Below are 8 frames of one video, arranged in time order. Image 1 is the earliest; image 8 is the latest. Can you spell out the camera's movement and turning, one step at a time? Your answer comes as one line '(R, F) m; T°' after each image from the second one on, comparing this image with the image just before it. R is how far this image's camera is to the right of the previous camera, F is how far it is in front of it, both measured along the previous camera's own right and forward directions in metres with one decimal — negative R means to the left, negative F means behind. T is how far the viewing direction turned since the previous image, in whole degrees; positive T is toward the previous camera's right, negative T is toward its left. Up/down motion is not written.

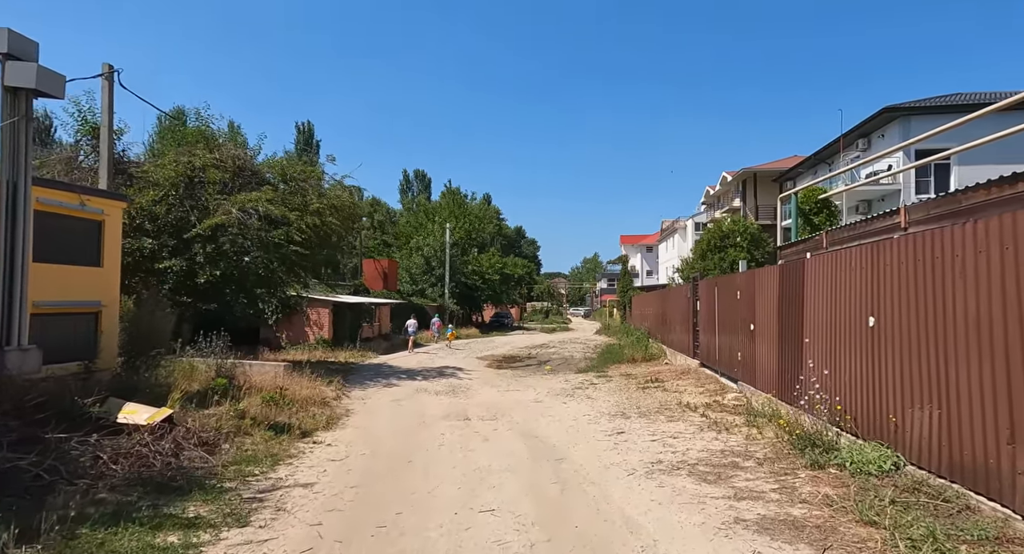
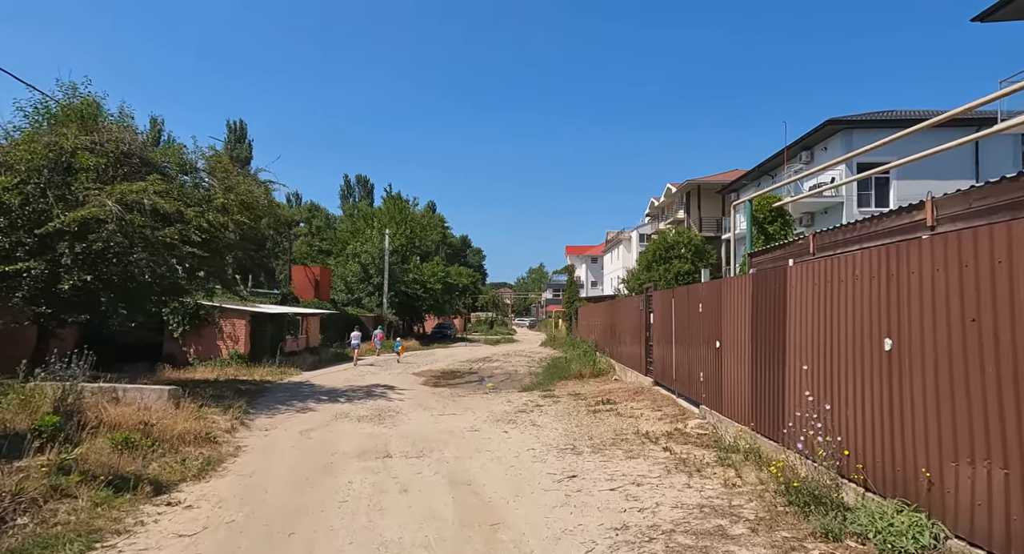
(+0.2, +1.7) m; +5°
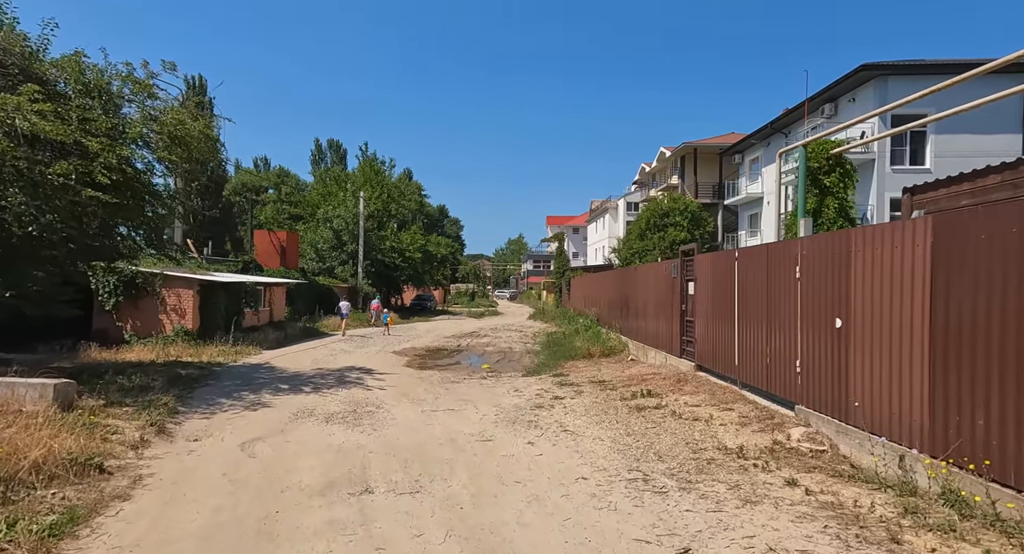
(-0.6, +3.2) m; +2°
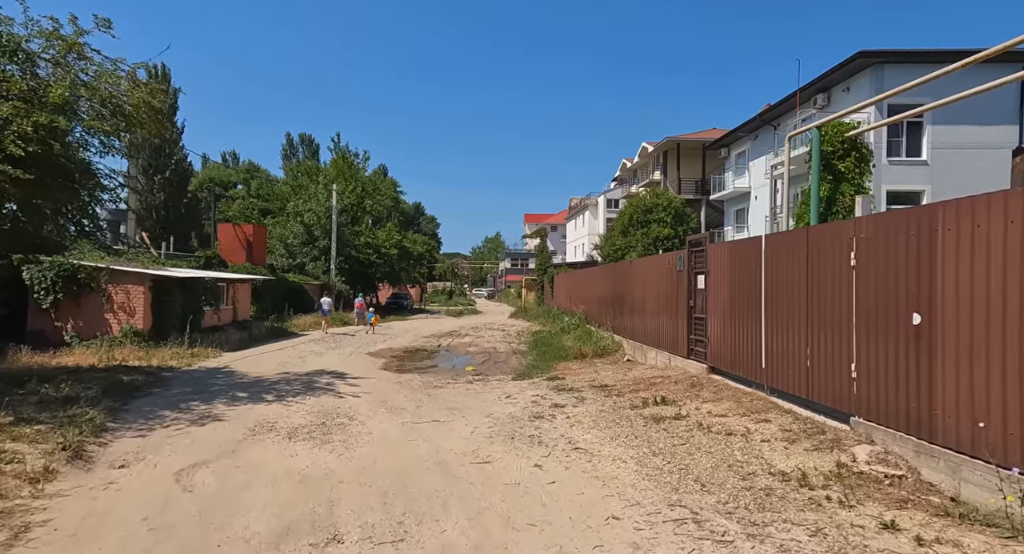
(-0.3, +1.4) m; +2°
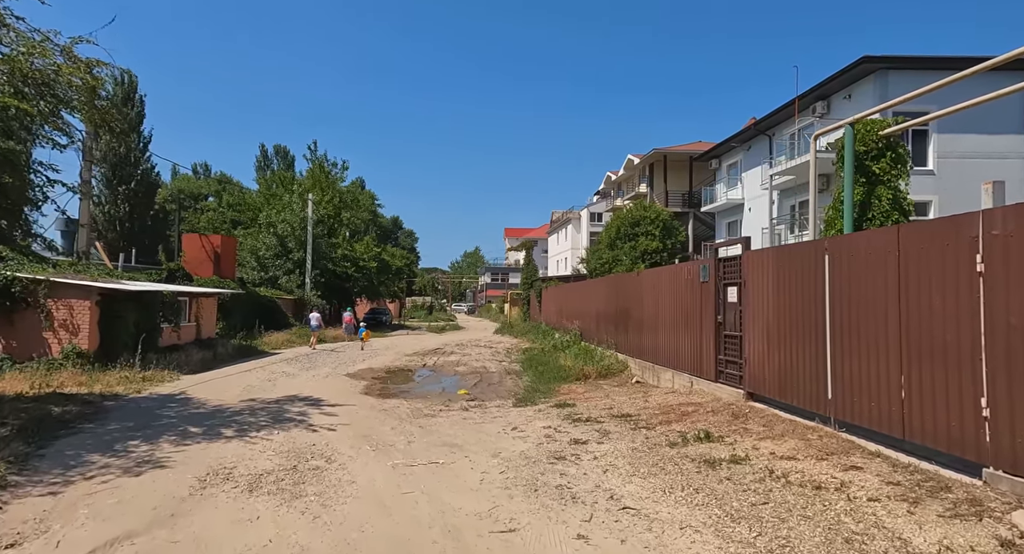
(-0.4, +1.6) m; +2°
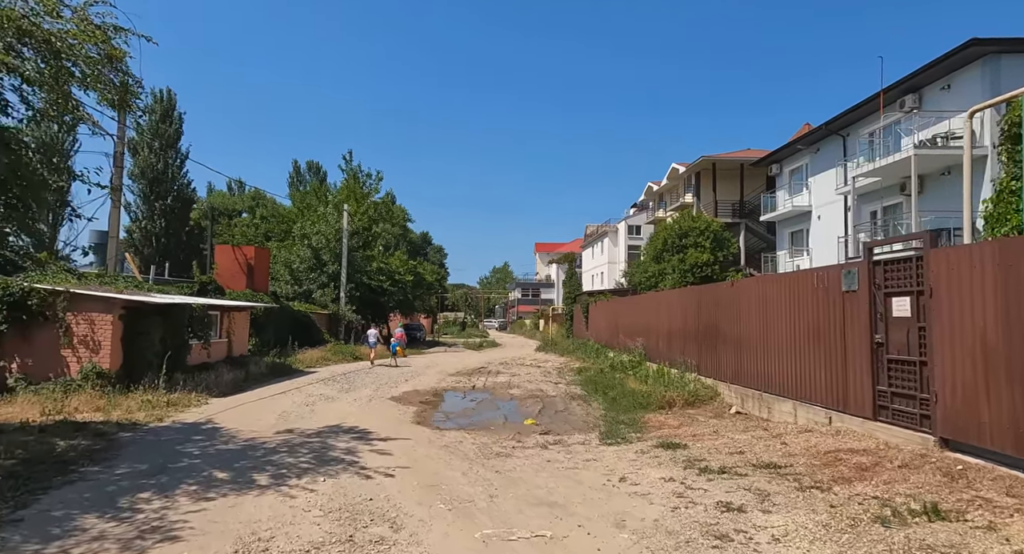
(-1.0, +2.2) m; -2°
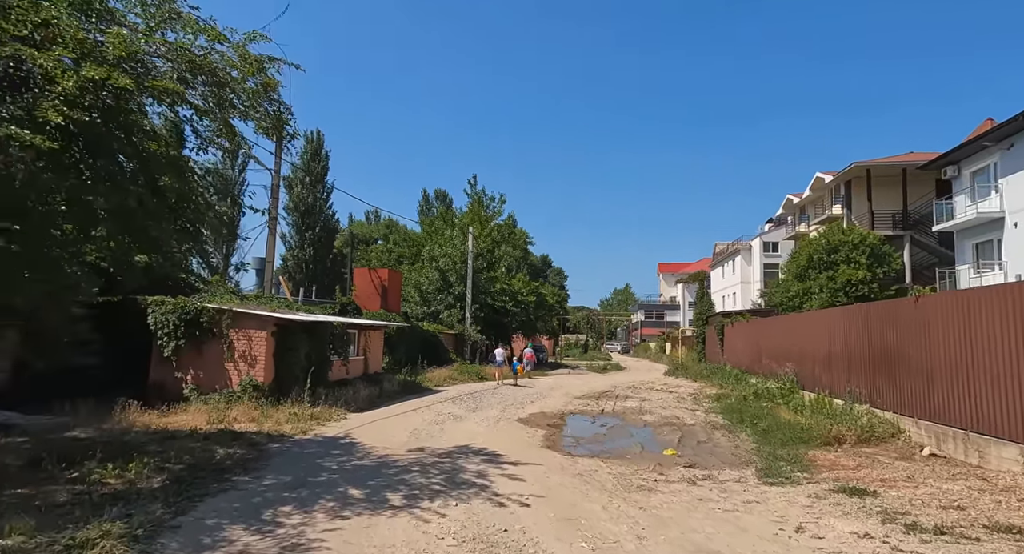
(-0.3, +0.9) m; -10°
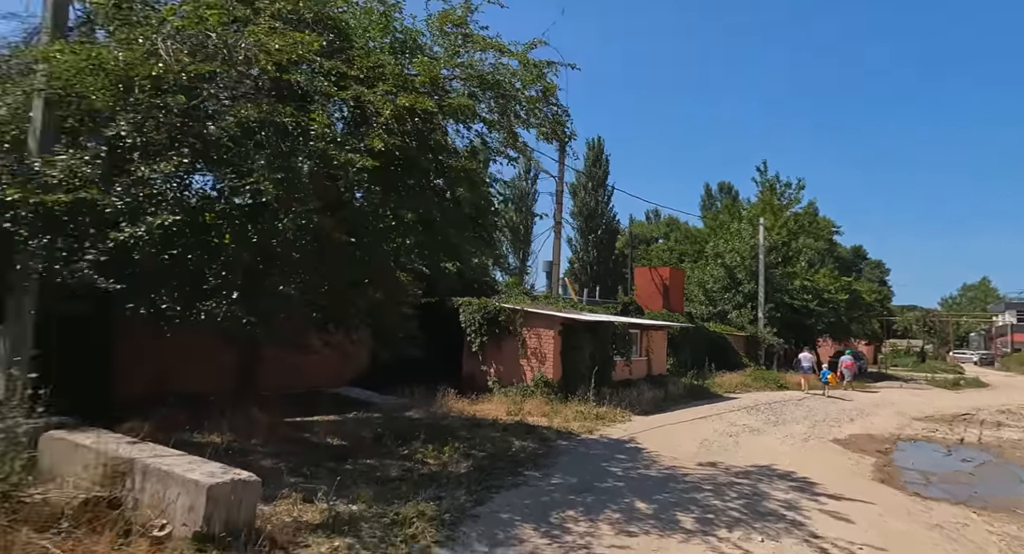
(-0.4, +1.3) m; -24°
